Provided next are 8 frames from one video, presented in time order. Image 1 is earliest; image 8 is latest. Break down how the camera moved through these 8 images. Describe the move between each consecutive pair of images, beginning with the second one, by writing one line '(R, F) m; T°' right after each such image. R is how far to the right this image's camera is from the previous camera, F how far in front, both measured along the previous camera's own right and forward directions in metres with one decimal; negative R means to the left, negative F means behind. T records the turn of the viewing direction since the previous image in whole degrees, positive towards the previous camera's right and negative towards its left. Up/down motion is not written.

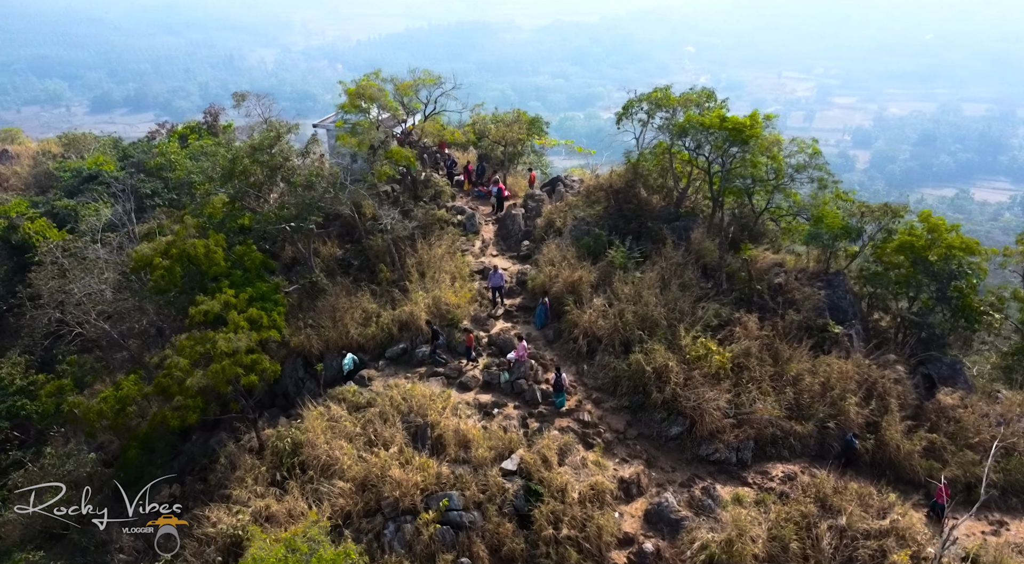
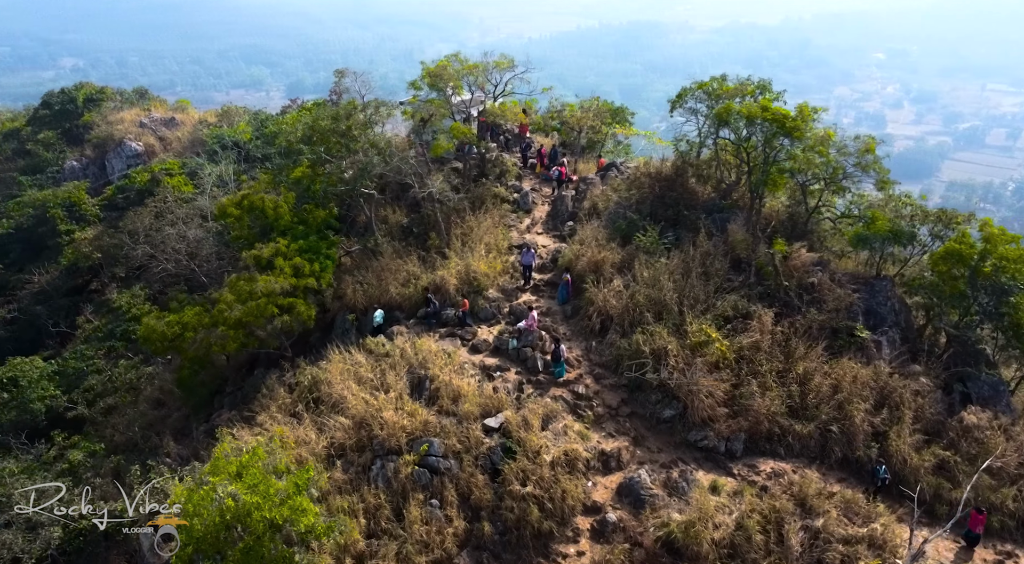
(+2.4, -0.4) m; -11°
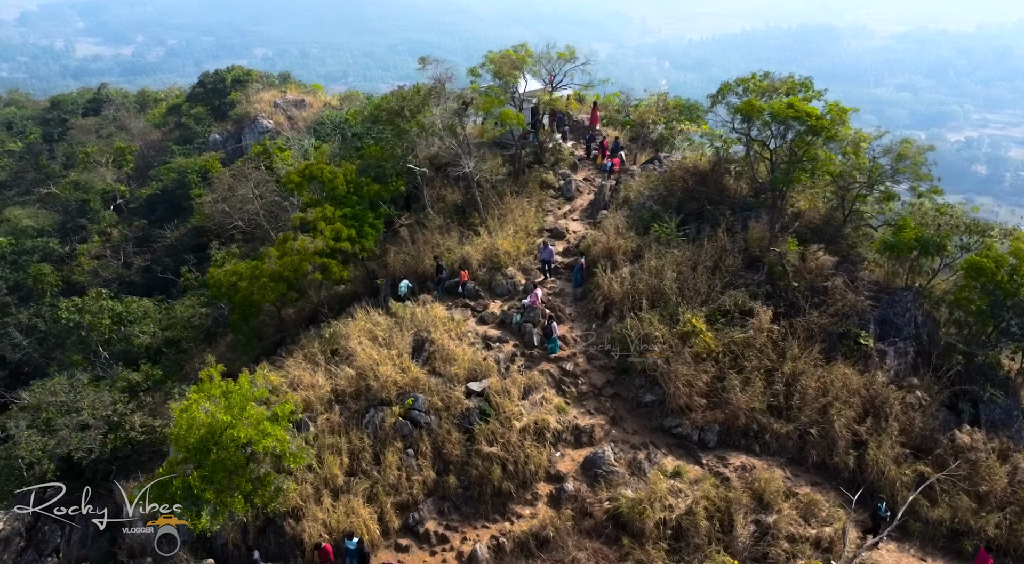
(+2.5, -0.5) m; -10°
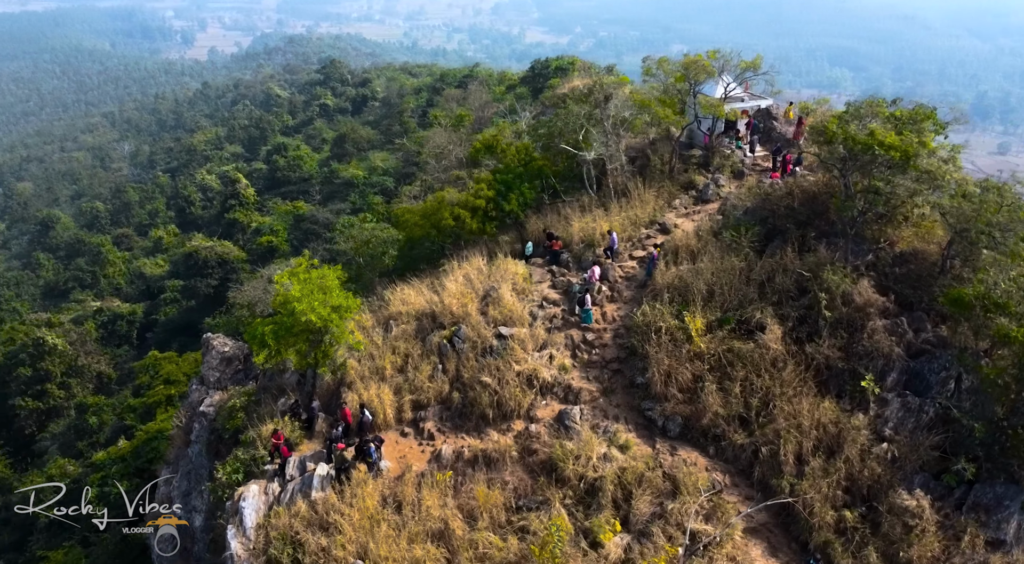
(+6.3, -0.8) m; -27°
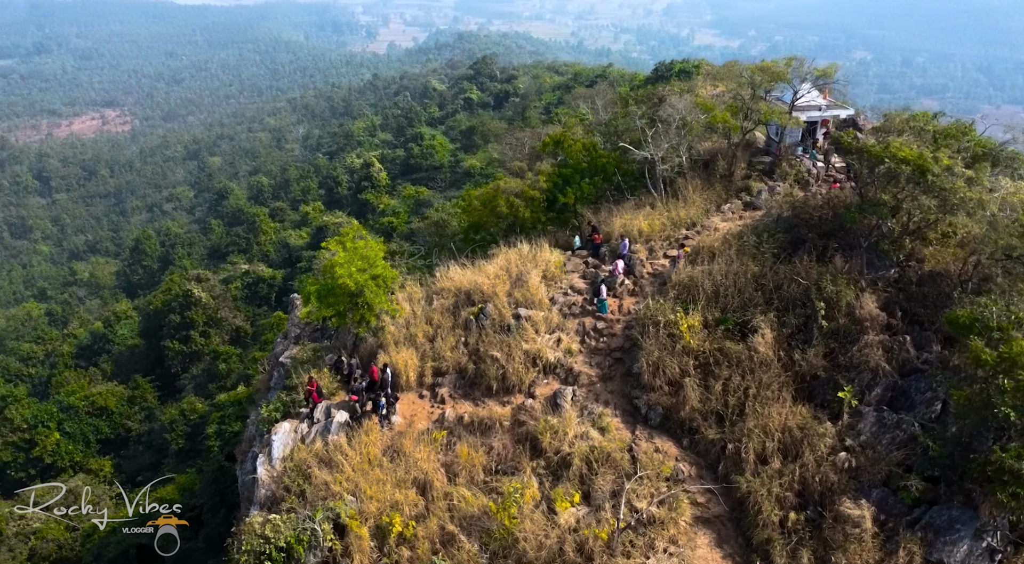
(+2.7, -0.8) m; -11°
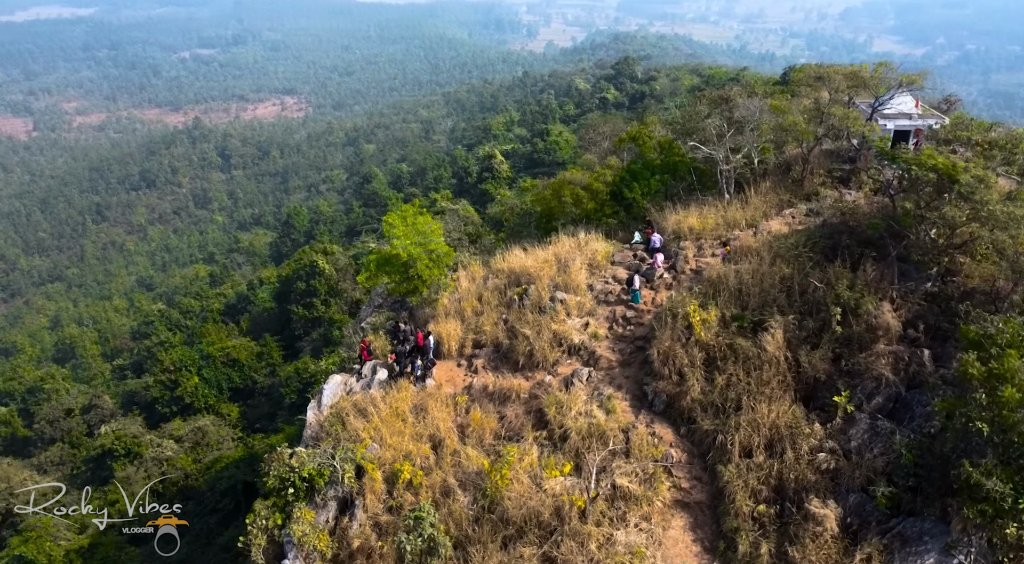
(+2.3, -0.7) m; -11°
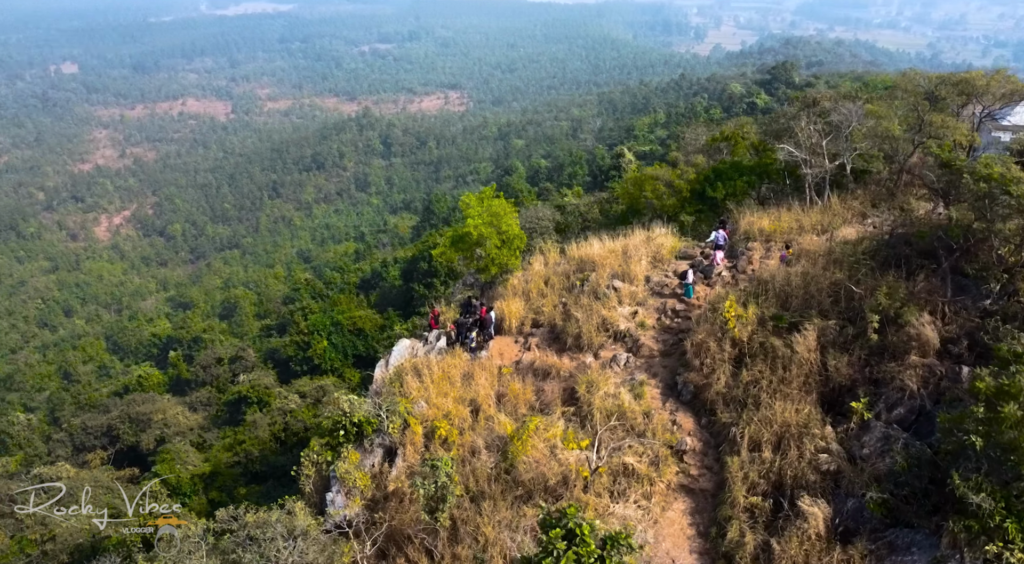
(+2.0, -0.7) m; -11°
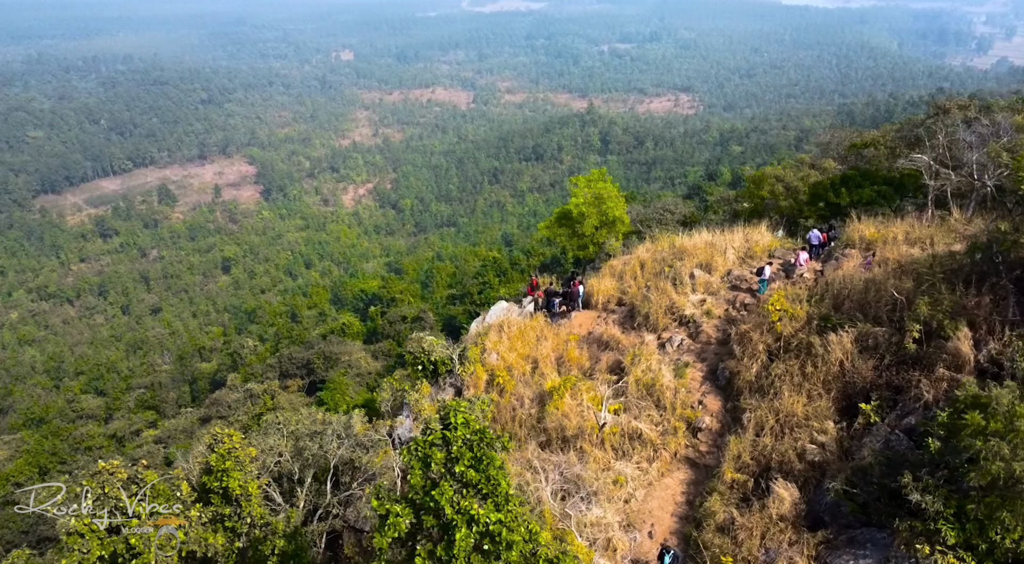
(+3.2, -1.0) m; -16°
